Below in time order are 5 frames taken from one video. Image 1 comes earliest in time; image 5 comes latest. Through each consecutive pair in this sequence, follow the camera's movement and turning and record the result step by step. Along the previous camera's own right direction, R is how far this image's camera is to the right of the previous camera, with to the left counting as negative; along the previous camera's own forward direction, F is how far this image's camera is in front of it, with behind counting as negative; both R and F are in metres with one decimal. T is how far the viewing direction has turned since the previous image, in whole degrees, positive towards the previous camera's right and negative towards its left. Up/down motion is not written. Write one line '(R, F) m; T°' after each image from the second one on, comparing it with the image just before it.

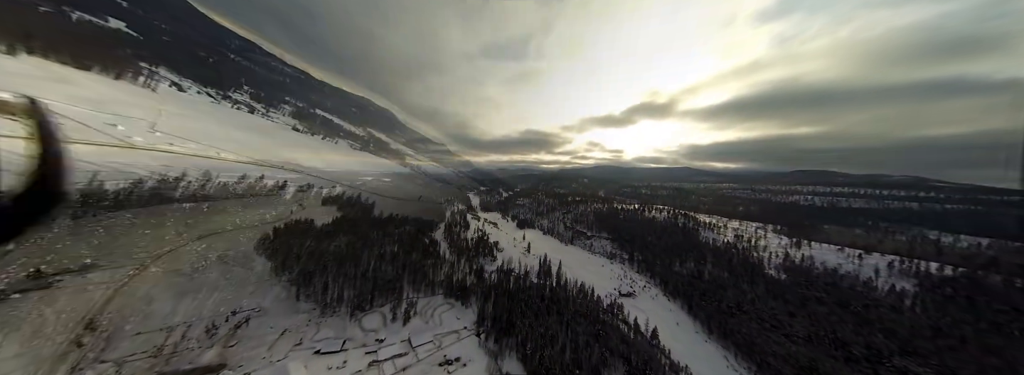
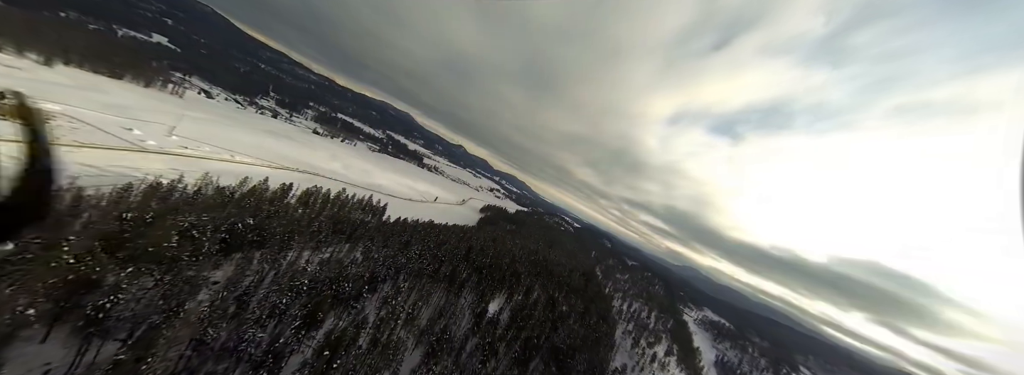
(+0.1, +3.8) m; -4°
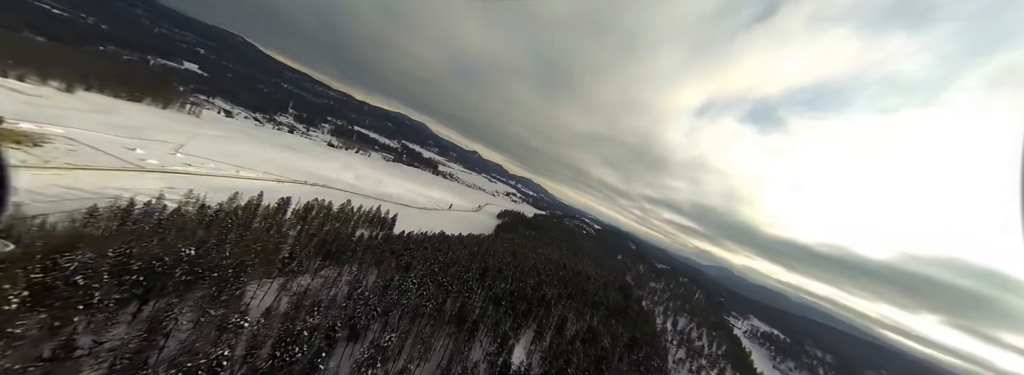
(-0.6, +4.9) m; -4°
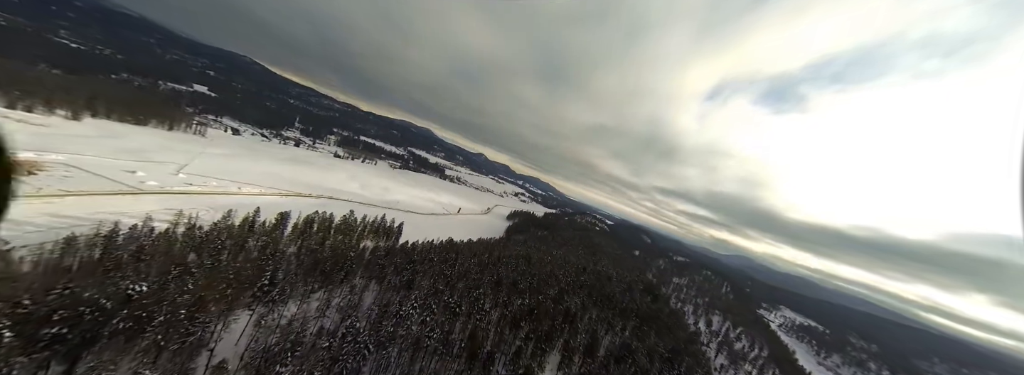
(-0.3, +2.5) m; -2°
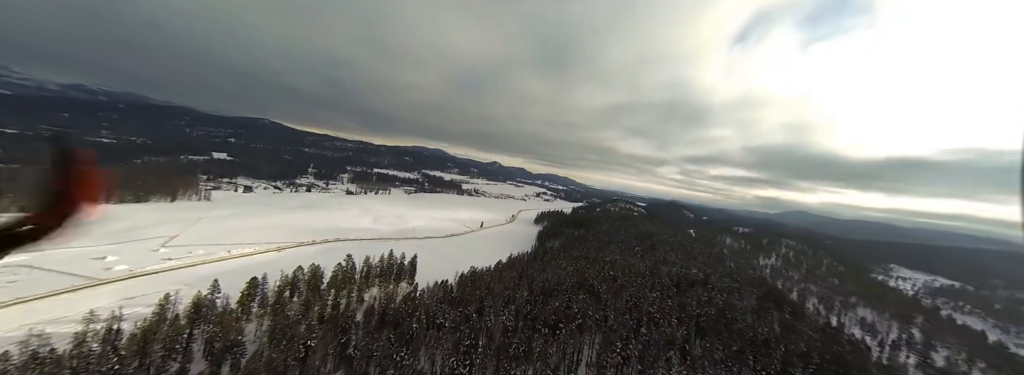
(-0.9, +8.5) m; -5°
